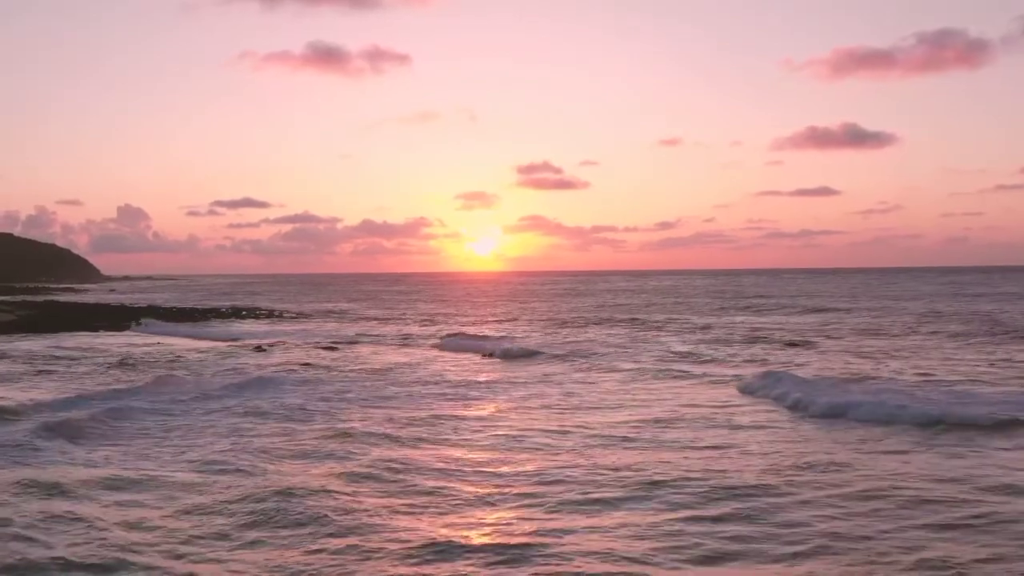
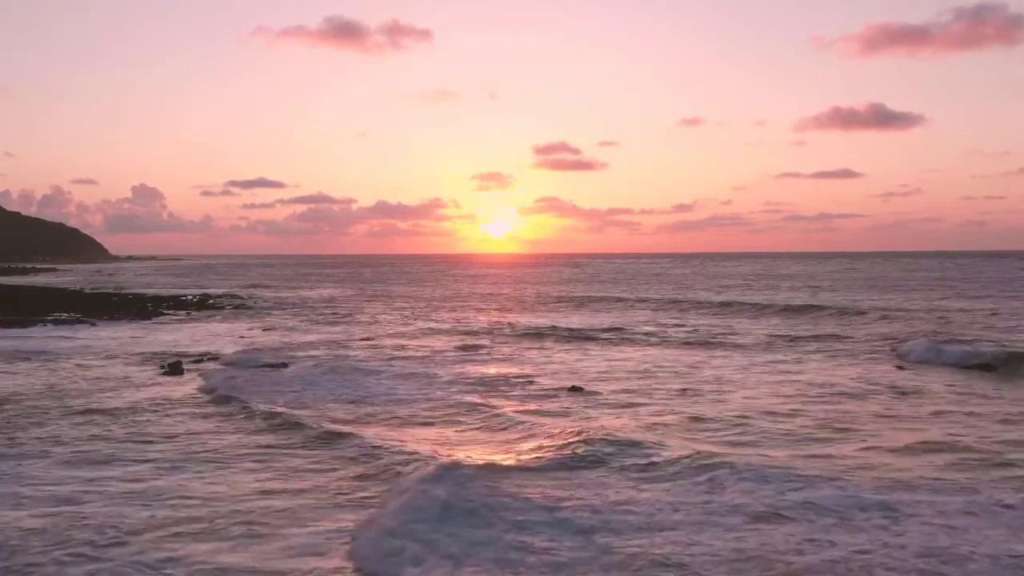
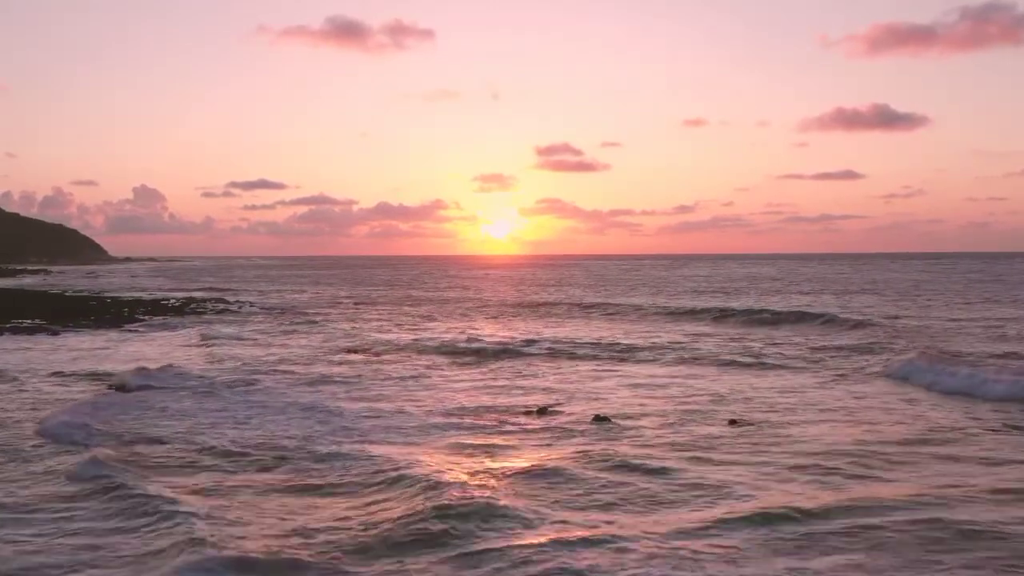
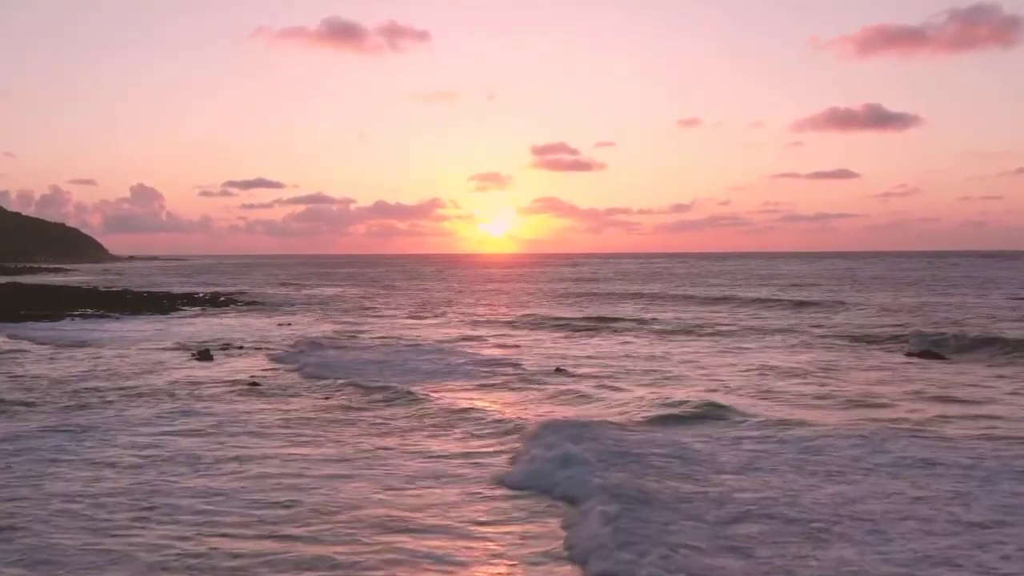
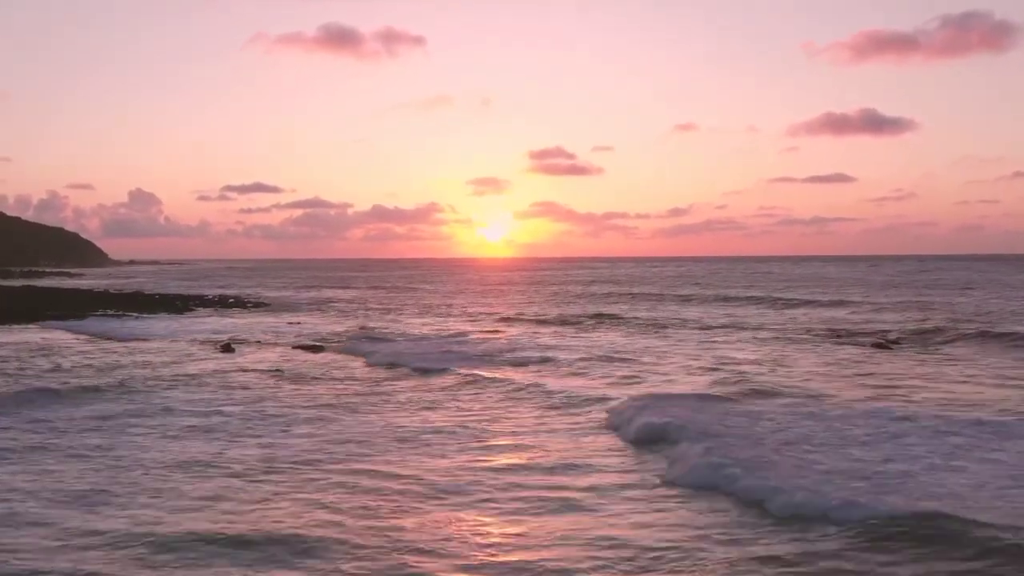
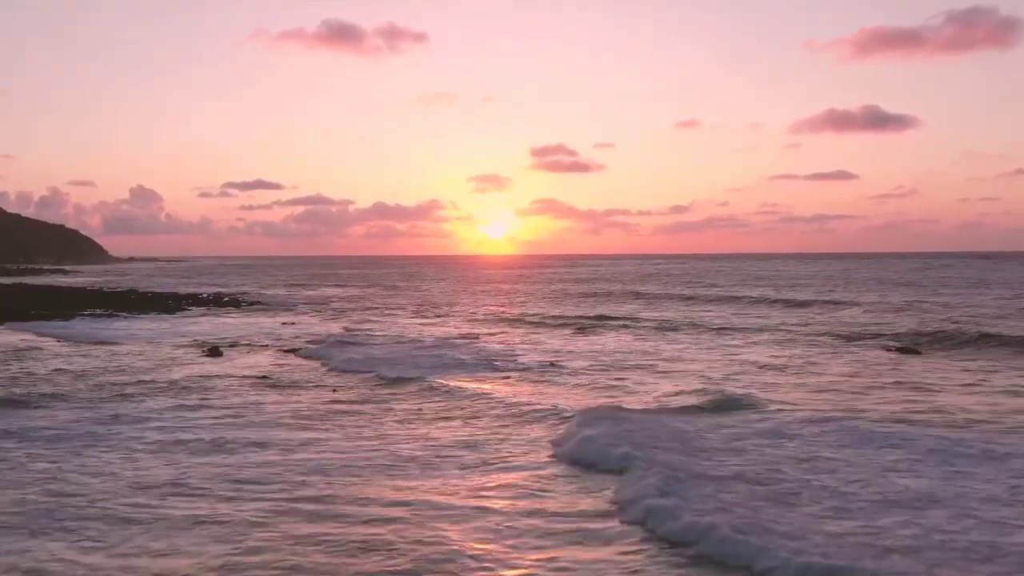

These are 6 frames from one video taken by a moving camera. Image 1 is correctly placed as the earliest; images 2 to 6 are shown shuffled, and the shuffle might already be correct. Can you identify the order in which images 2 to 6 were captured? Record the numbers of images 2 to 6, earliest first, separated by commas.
5, 6, 4, 2, 3
